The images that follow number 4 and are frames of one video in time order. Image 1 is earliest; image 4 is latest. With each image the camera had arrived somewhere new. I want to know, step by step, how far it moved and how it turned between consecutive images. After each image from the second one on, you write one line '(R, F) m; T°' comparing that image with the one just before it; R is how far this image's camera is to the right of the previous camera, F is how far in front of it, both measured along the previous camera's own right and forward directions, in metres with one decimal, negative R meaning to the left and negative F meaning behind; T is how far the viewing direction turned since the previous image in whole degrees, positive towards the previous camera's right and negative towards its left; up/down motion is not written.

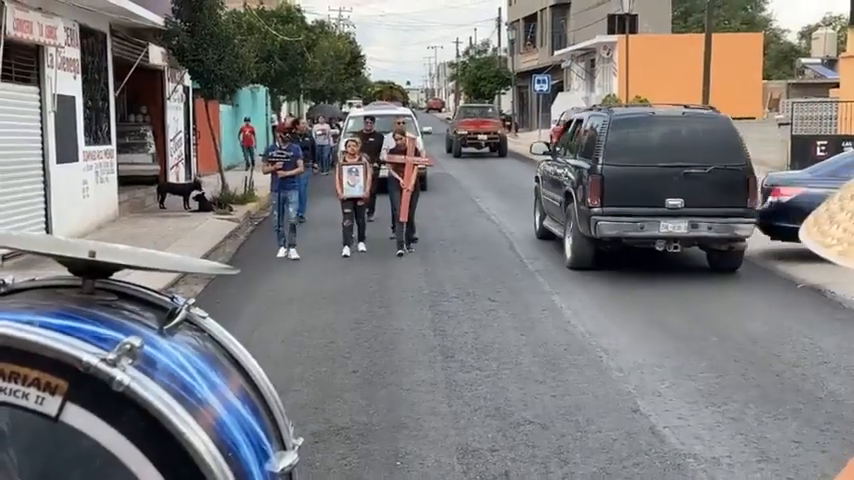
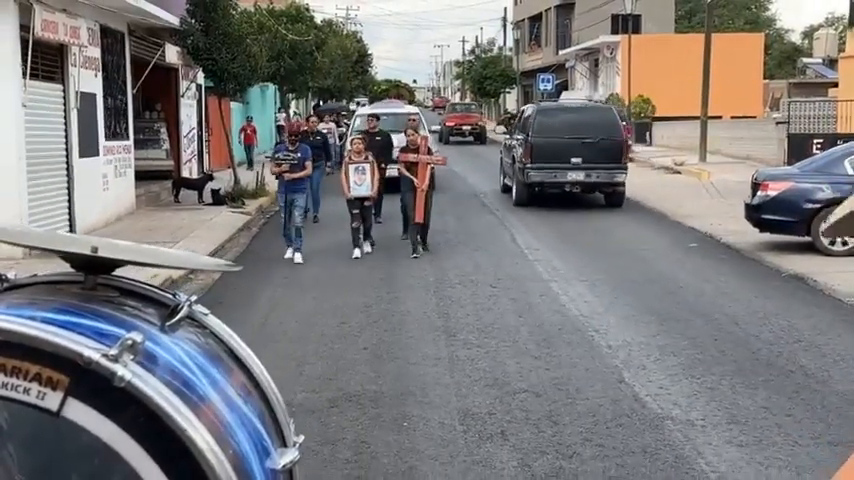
(0.0, -0.6) m; 0°
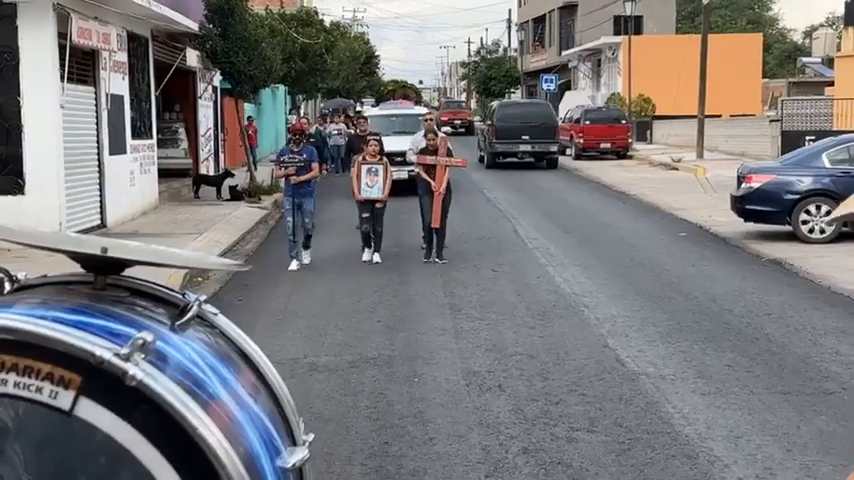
(0.0, -1.0) m; 0°
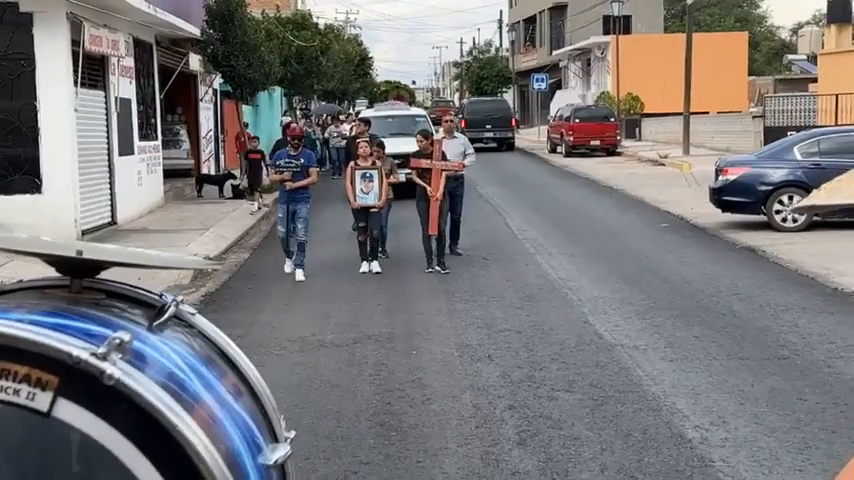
(0.0, -0.8) m; 0°
